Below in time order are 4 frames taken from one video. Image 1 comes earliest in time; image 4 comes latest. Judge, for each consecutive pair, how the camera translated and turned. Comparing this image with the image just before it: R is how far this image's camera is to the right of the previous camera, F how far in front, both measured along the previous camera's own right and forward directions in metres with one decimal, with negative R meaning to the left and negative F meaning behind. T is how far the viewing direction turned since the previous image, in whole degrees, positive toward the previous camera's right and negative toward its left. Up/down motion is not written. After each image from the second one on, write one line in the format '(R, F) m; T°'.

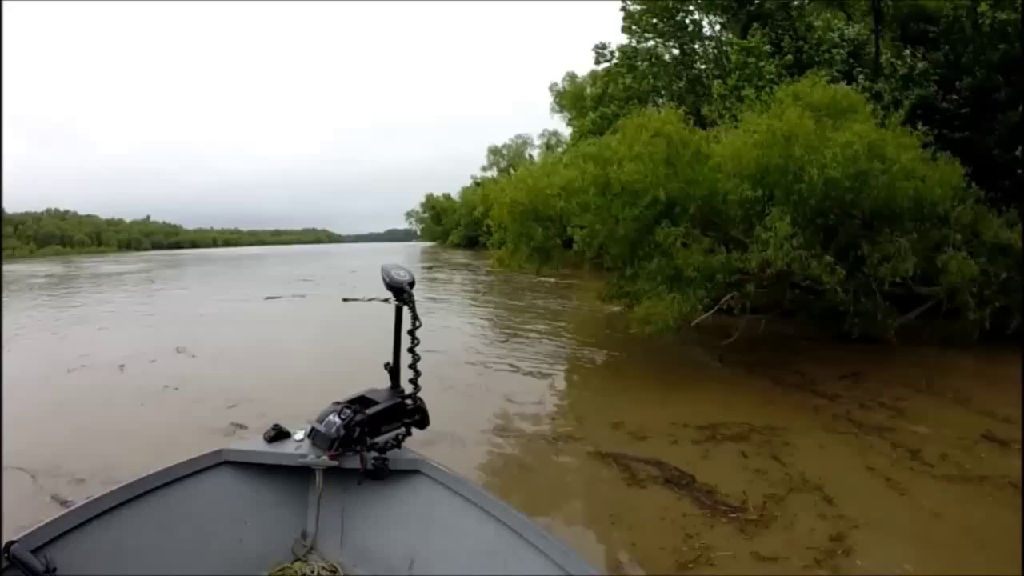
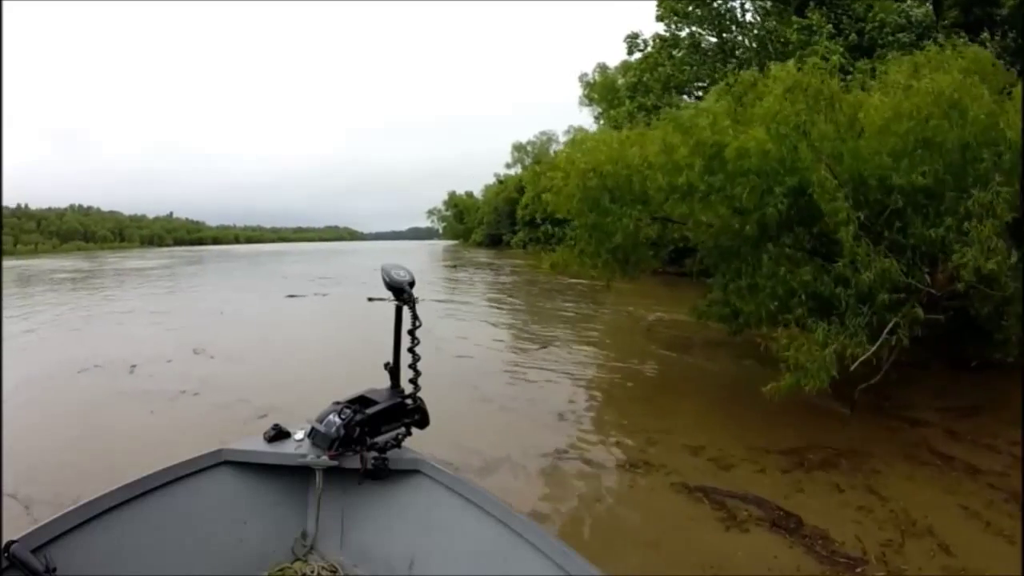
(-0.5, +1.1) m; 0°
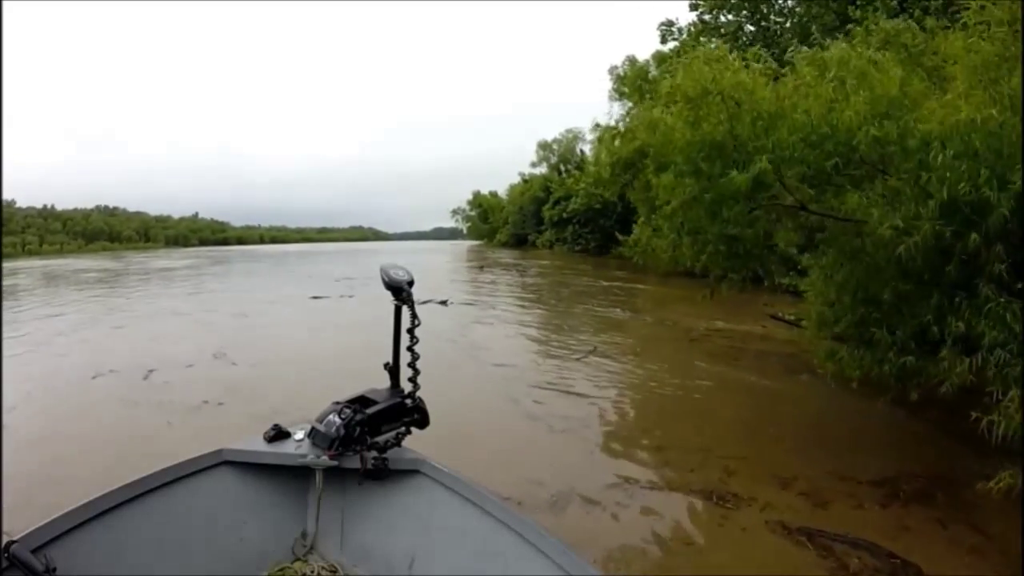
(-0.5, +0.8) m; 0°
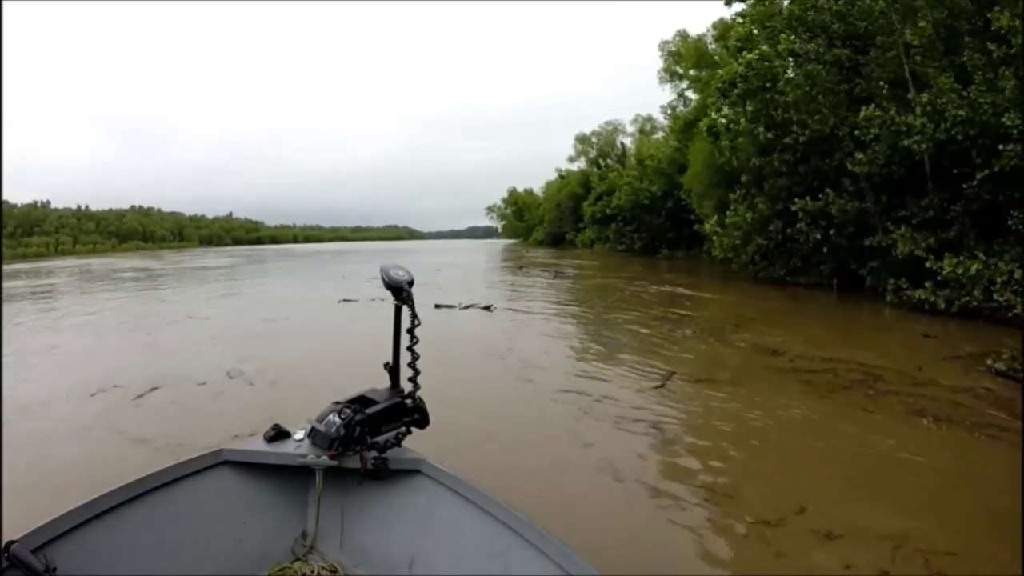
(-0.7, +1.8) m; 0°
